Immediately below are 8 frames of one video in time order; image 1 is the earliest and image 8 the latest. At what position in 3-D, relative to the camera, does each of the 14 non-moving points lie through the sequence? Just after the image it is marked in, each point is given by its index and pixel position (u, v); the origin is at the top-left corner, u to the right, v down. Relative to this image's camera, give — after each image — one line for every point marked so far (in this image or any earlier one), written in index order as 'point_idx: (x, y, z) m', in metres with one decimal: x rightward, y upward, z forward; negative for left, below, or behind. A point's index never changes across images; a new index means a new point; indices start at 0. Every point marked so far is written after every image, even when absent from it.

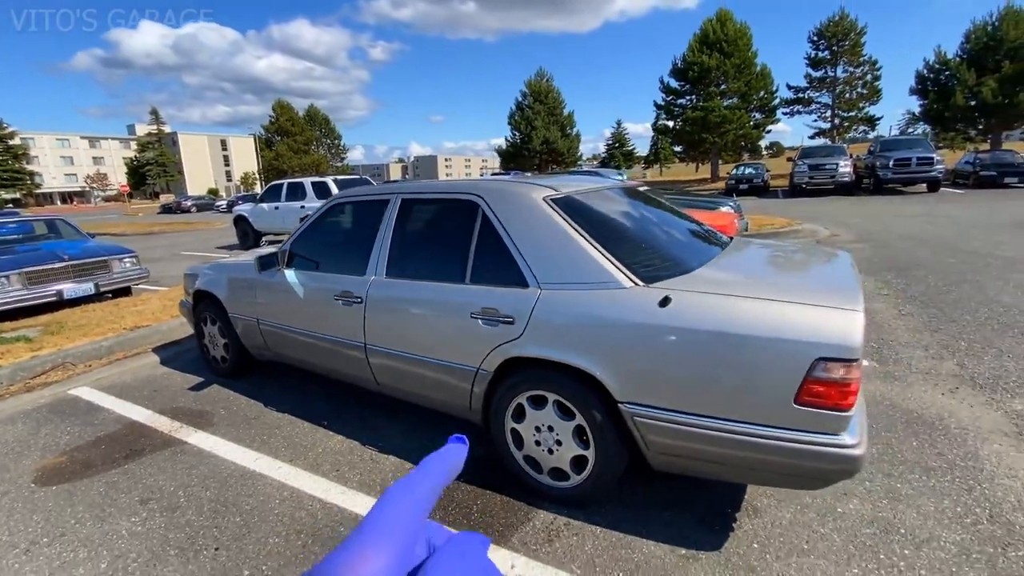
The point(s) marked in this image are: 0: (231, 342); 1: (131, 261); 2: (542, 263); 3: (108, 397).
0: (-2.4, -0.5, +4.1) m
1: (-6.4, +0.5, +8.1) m
2: (+0.1, +0.1, +2.5) m
3: (-3.4, -0.9, +4.0) m
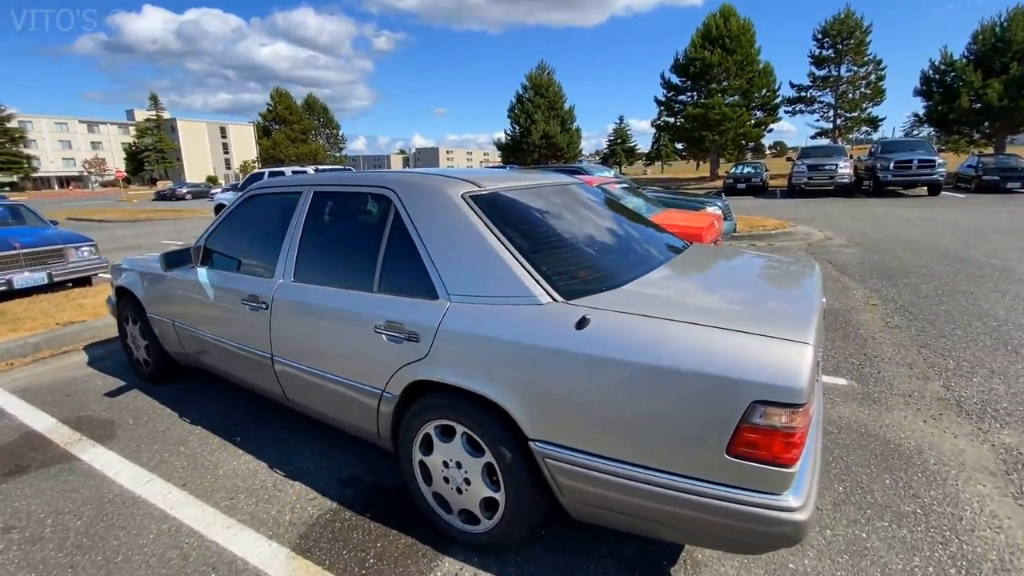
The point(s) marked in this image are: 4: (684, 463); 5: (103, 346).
0: (-2.8, -0.4, +3.8) m
1: (-6.8, +0.6, +7.8) m
2: (-0.3, +0.1, +2.1) m
3: (-3.8, -0.9, +3.6) m
4: (+0.6, -0.6, +1.6) m
5: (-4.0, -0.6, +4.7) m
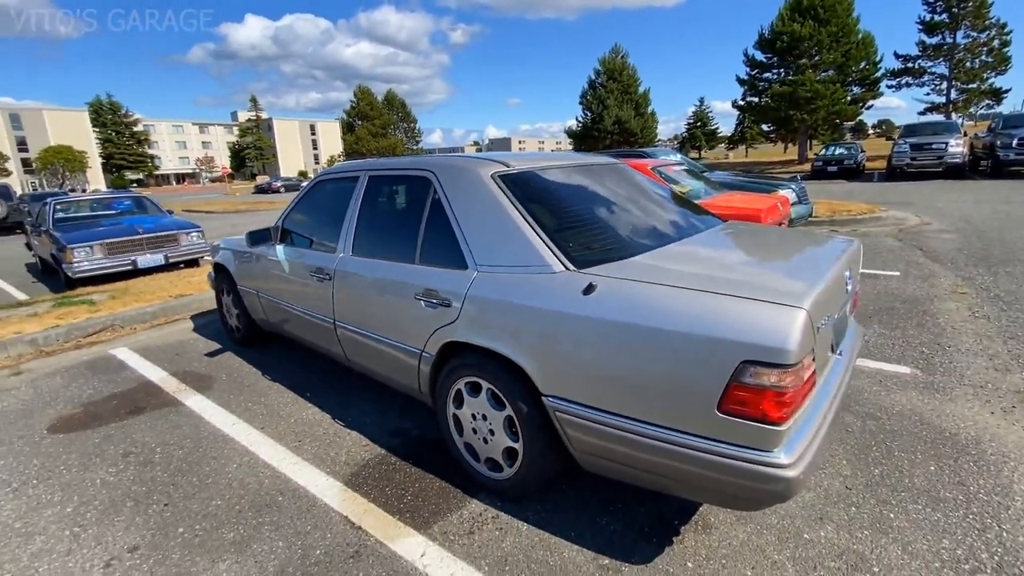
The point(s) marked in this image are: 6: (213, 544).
0: (-2.4, -0.2, +4.3) m
1: (-5.8, +1.0, +8.9) m
2: (-0.2, +0.2, +2.3) m
3: (-3.4, -0.6, +4.4) m
4: (+0.6, -0.5, +1.8) m
5: (-3.5, -0.3, +5.4) m
6: (-1.4, -1.2, +2.2) m
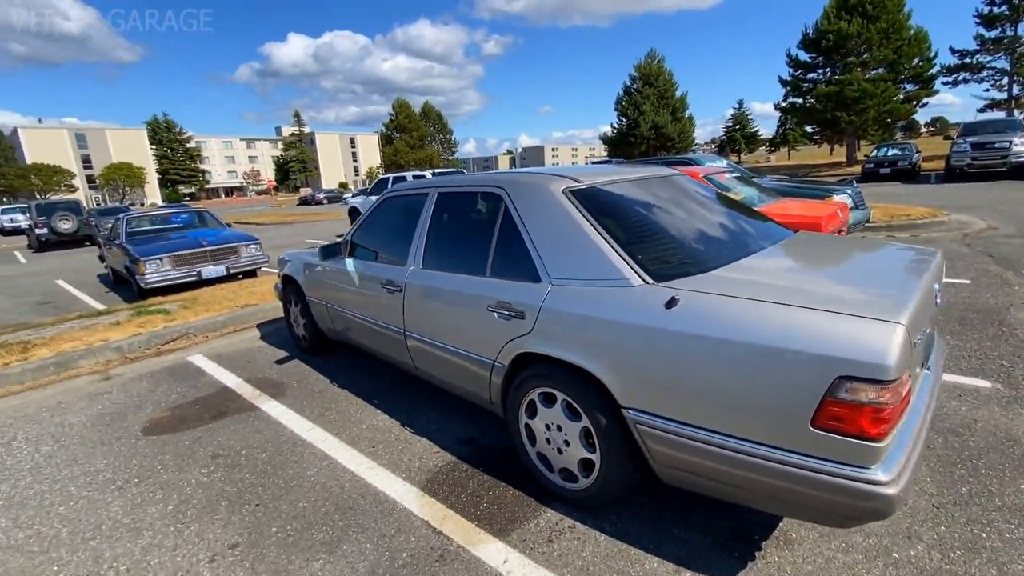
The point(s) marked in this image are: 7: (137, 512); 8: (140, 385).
0: (-1.9, -0.3, +4.5) m
1: (-5.0, +0.8, +9.3) m
2: (+0.2, +0.2, +2.4) m
3: (-2.9, -0.7, +4.7) m
4: (+0.9, -0.5, +1.8) m
5: (-2.9, -0.4, +5.7) m
6: (-1.0, -1.2, +2.3) m
7: (-2.0, -1.2, +2.6) m
8: (-3.3, -0.9, +4.3) m
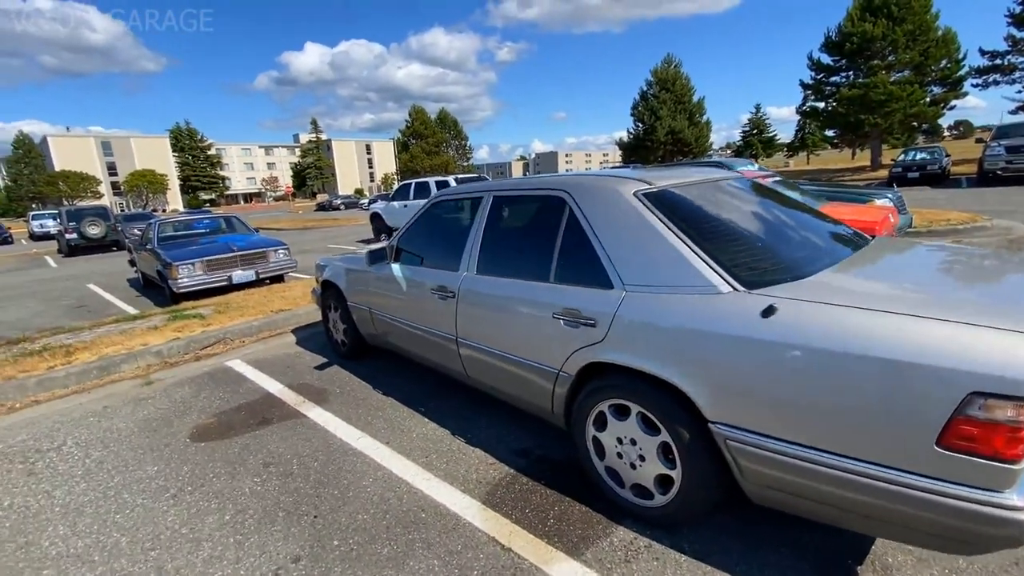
0: (-1.5, -0.4, +4.5) m
1: (-4.4, +0.7, +9.4) m
2: (+0.6, +0.1, +2.3) m
3: (-2.5, -0.8, +4.6) m
4: (+1.3, -0.6, +1.6) m
5: (-2.4, -0.5, +5.7) m
6: (-0.7, -1.2, +2.2) m
7: (-1.7, -1.2, +2.6) m
8: (-2.9, -0.9, +4.3) m
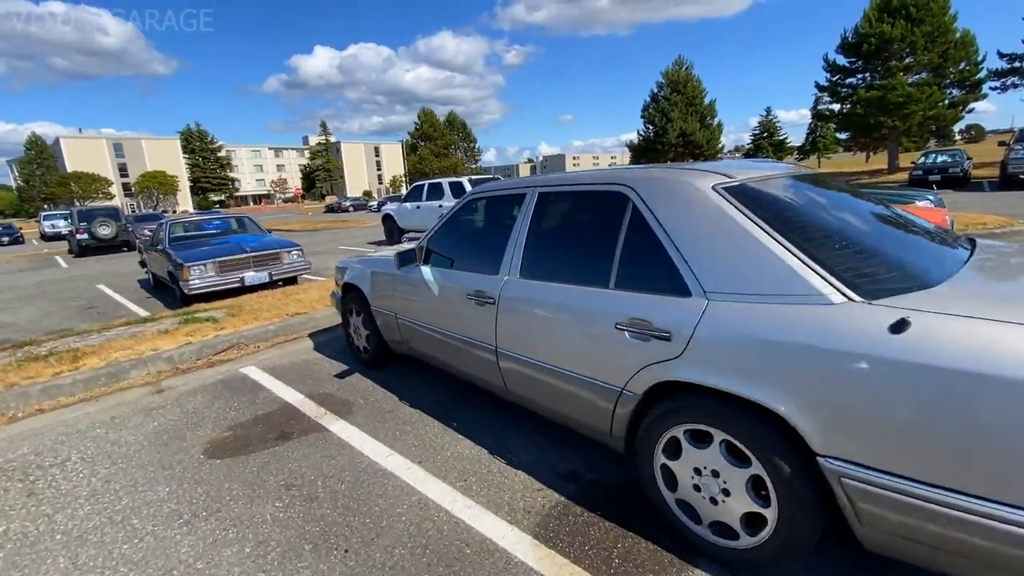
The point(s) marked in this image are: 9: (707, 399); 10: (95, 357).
0: (-1.2, -0.4, +4.2) m
1: (-4.1, +0.6, +9.1) m
2: (+0.8, +0.1, +2.0) m
3: (-2.2, -0.8, +4.4) m
4: (+1.5, -0.6, +1.3) m
5: (-2.1, -0.5, +5.4) m
6: (-0.4, -1.3, +1.9) m
7: (-1.4, -1.3, +2.3) m
8: (-2.7, -0.9, +4.0) m
9: (+0.8, -0.5, +1.9) m
10: (-4.2, -0.7, +4.9) m
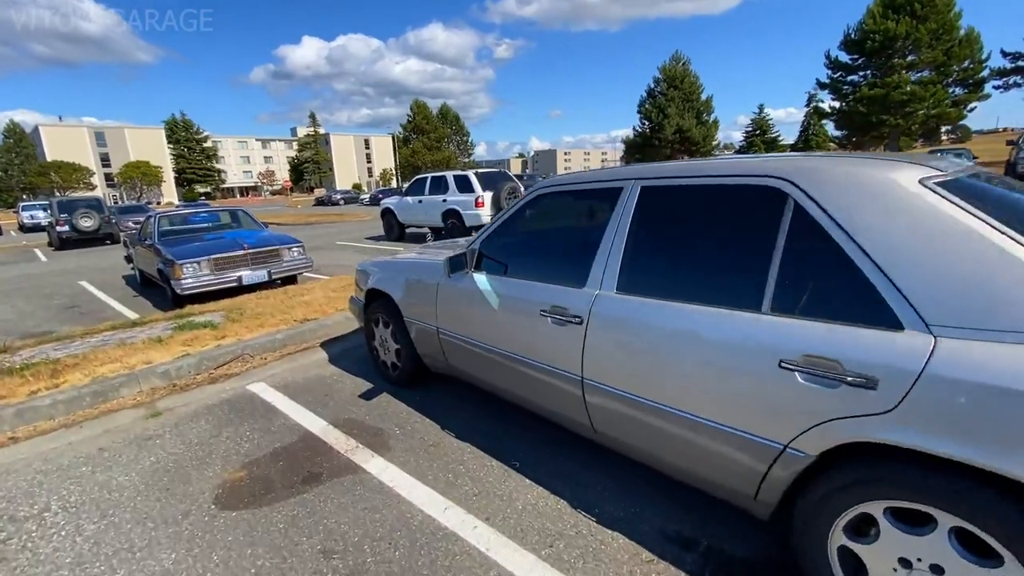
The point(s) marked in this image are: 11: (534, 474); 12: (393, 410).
0: (-0.8, -0.5, +3.7) m
1: (-3.8, +0.7, +8.5) m
2: (+1.3, 0.0, +1.5) m
3: (-1.8, -0.9, +3.8) m
4: (+2.0, -0.7, +0.8) m
5: (-1.8, -0.6, +4.9) m
6: (+0.1, -1.4, +1.4) m
7: (-1.0, -1.3, +1.7) m
8: (-2.2, -1.0, +3.4) m
9: (+1.3, -0.6, +1.4) m
10: (-3.8, -0.7, +4.3) m
11: (+0.1, -1.0, +2.7) m
12: (-0.9, -0.9, +3.5) m
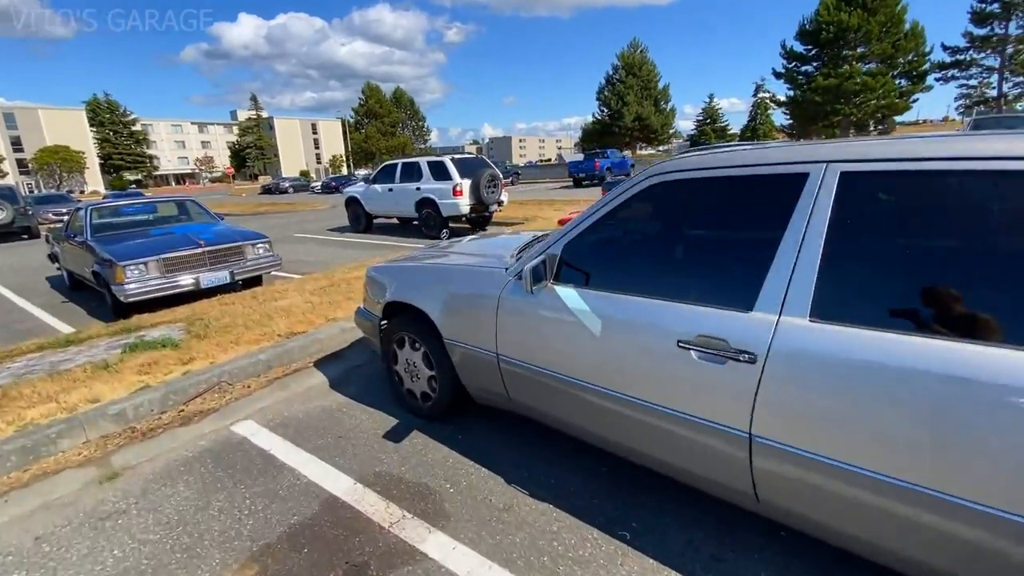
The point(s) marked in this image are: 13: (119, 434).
0: (-0.4, -0.5, +2.9) m
1: (-3.8, +0.6, +7.4) m
2: (+1.9, -0.1, +0.9) m
3: (-1.4, -1.0, +3.0) m
4: (+2.6, -0.8, +0.4) m
5: (-1.5, -0.6, +4.0) m
6: (+0.7, -1.5, +0.8) m
7: (-0.4, -1.5, +1.0) m
8: (-1.8, -1.1, +2.6) m
9: (+1.9, -0.7, +0.9) m
10: (-3.5, -0.9, +3.3) m
11: (+0.6, -1.1, +2.0) m
12: (-0.5, -1.0, +2.8) m
13: (-2.6, -1.0, +3.2) m
